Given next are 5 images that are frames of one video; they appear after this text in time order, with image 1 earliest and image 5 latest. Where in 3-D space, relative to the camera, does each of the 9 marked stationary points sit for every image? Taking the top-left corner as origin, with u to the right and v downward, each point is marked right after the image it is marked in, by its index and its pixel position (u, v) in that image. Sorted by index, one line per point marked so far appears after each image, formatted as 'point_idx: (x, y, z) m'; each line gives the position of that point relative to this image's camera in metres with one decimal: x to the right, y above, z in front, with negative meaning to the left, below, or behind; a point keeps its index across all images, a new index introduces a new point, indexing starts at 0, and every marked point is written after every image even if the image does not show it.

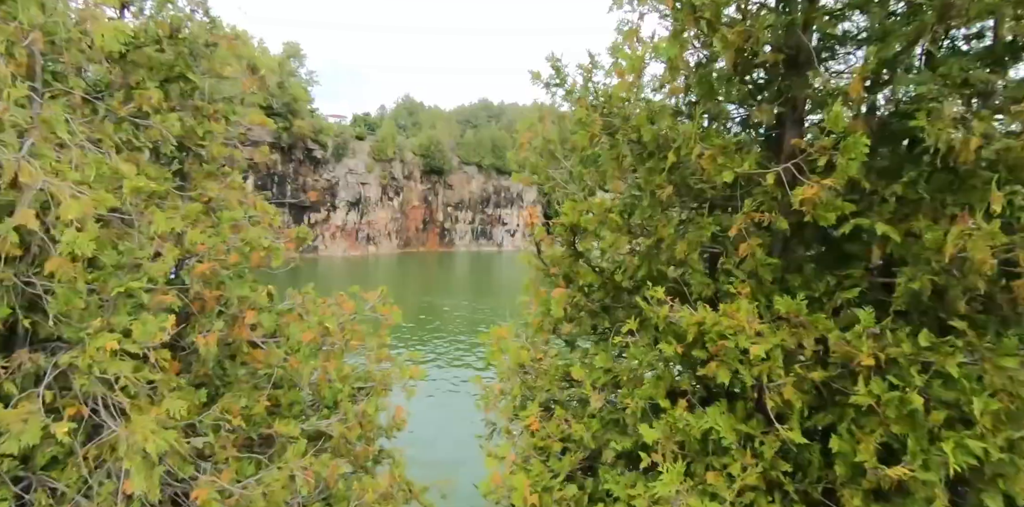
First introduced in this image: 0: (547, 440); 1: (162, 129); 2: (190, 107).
0: (+0.3, -1.4, +4.8) m
1: (-2.5, +0.9, +4.5) m
2: (-2.5, +1.2, +5.1) m
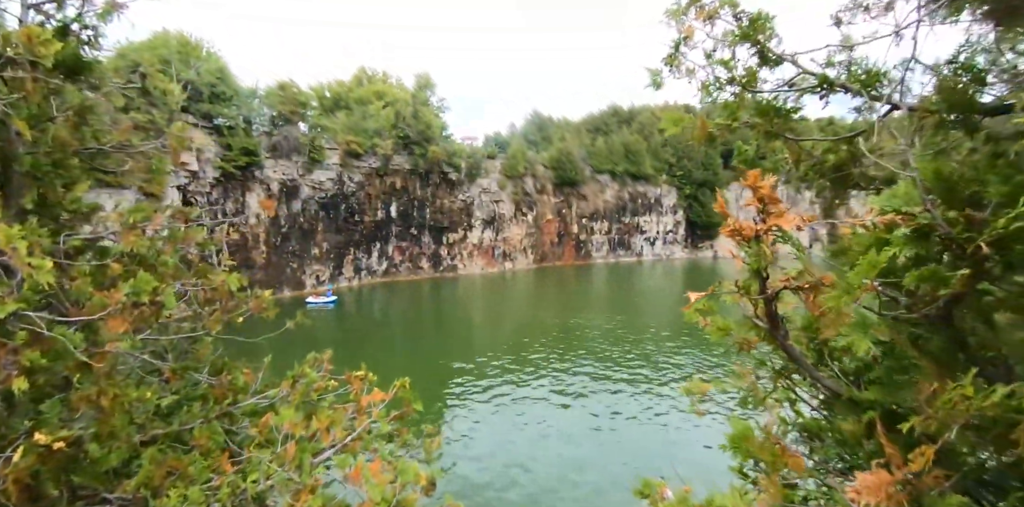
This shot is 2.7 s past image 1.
0: (+0.7, -1.6, +1.3) m
1: (-2.2, +0.5, +1.6) m
2: (-2.1, +0.8, +2.2) m
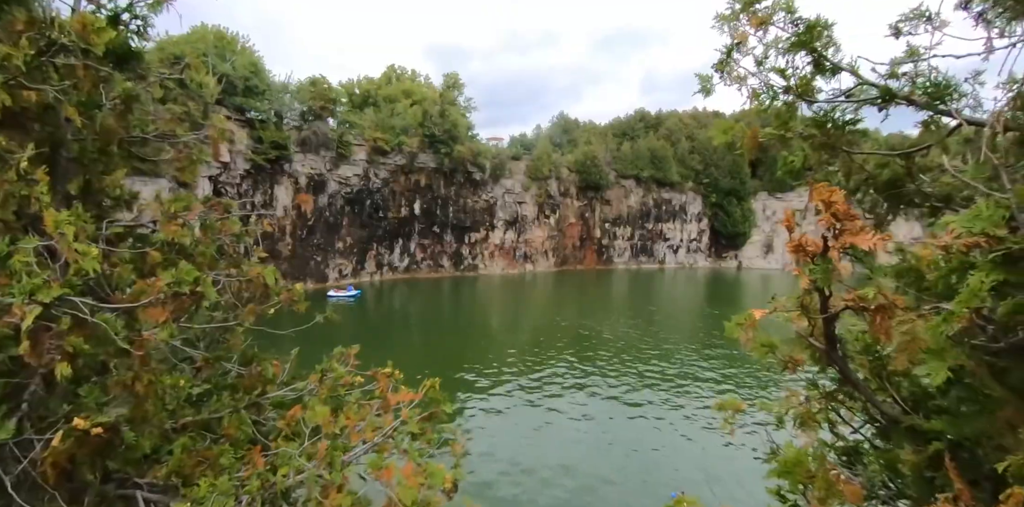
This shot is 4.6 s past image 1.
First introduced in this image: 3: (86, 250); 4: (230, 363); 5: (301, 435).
0: (+0.7, -1.6, +1.2) m
1: (-2.0, +0.6, +1.7) m
2: (-2.0, +0.9, +2.2) m
3: (-1.5, 0.0, +2.3) m
4: (-1.7, -0.7, +3.9) m
5: (-1.2, -1.0, +3.6) m
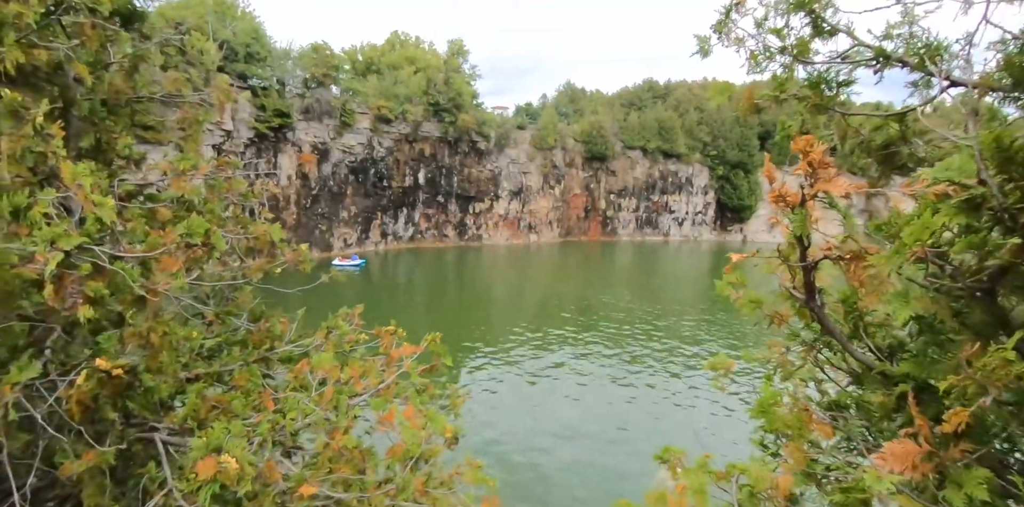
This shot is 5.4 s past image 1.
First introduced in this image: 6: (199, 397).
0: (+0.7, -1.5, +1.4) m
1: (-2.0, +0.8, +1.7) m
2: (-2.0, +1.1, +2.3) m
3: (-1.5, +0.2, +2.4) m
4: (-1.7, -0.4, +4.0) m
5: (-1.2, -0.8, +3.7) m
6: (-1.5, -0.7, +3.2) m
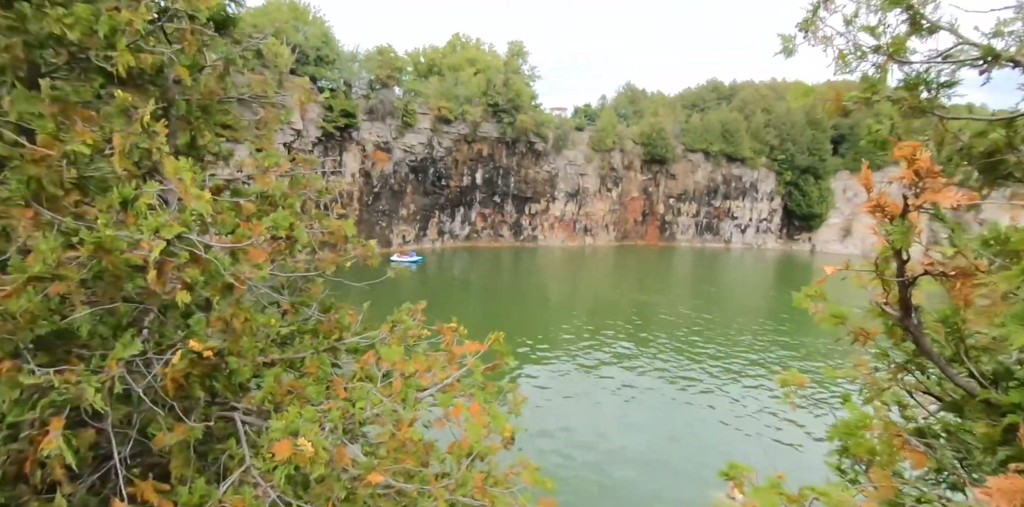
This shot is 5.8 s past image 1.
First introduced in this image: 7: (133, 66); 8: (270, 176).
0: (+0.8, -1.5, +1.4) m
1: (-1.8, +0.8, +2.0) m
2: (-1.7, +1.1, +2.5) m
3: (-1.2, +0.2, +2.6) m
4: (-1.3, -0.4, +4.2) m
5: (-0.8, -0.7, +3.9) m
6: (-1.2, -0.7, +3.3) m
7: (-1.9, +0.9, +3.2) m
8: (-1.3, +0.4, +3.5) m
